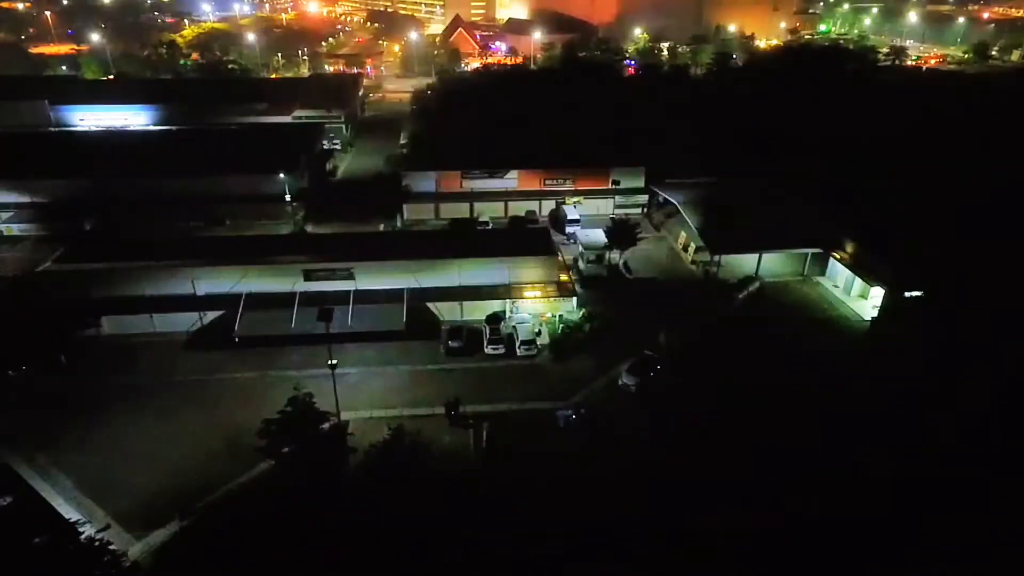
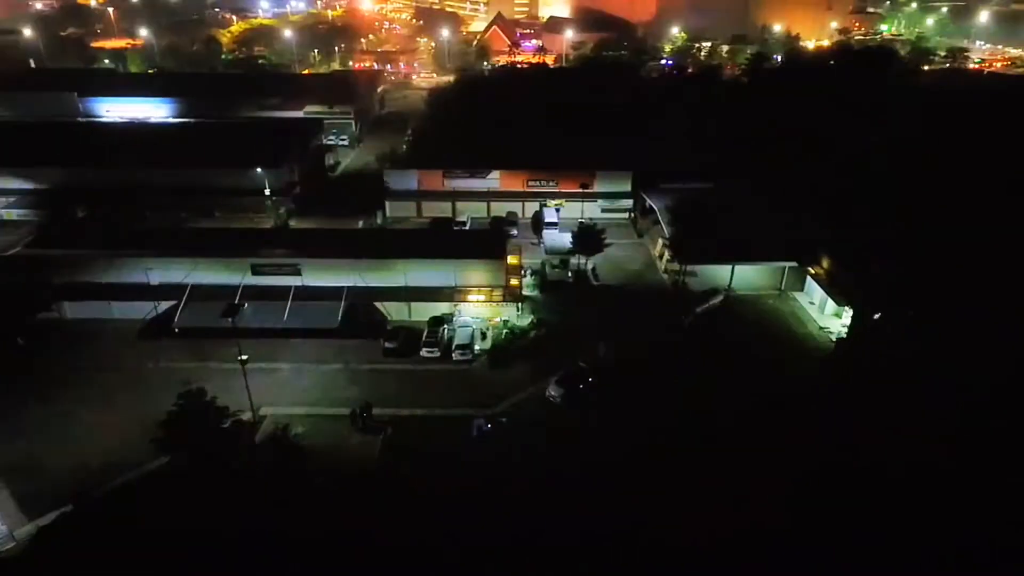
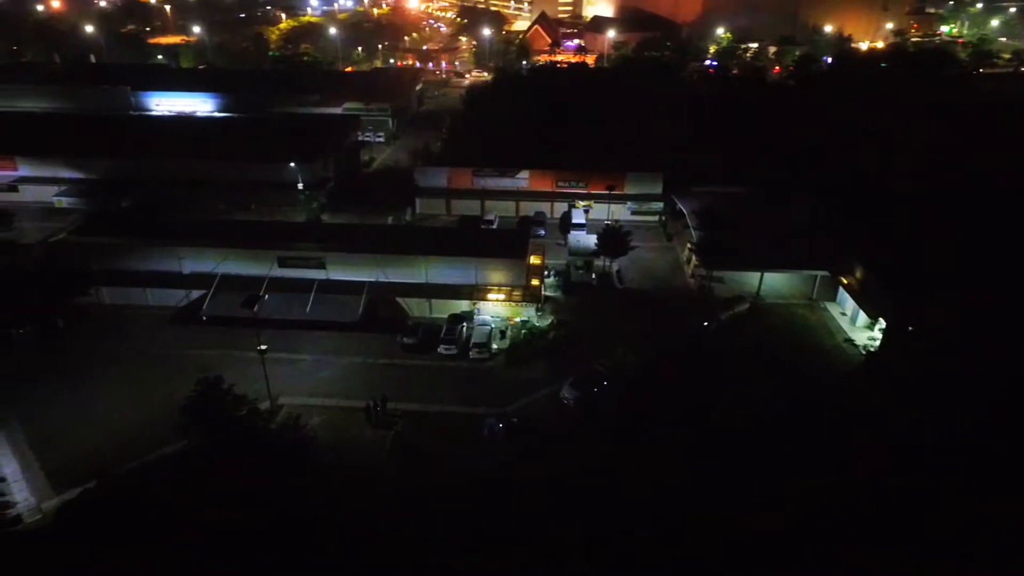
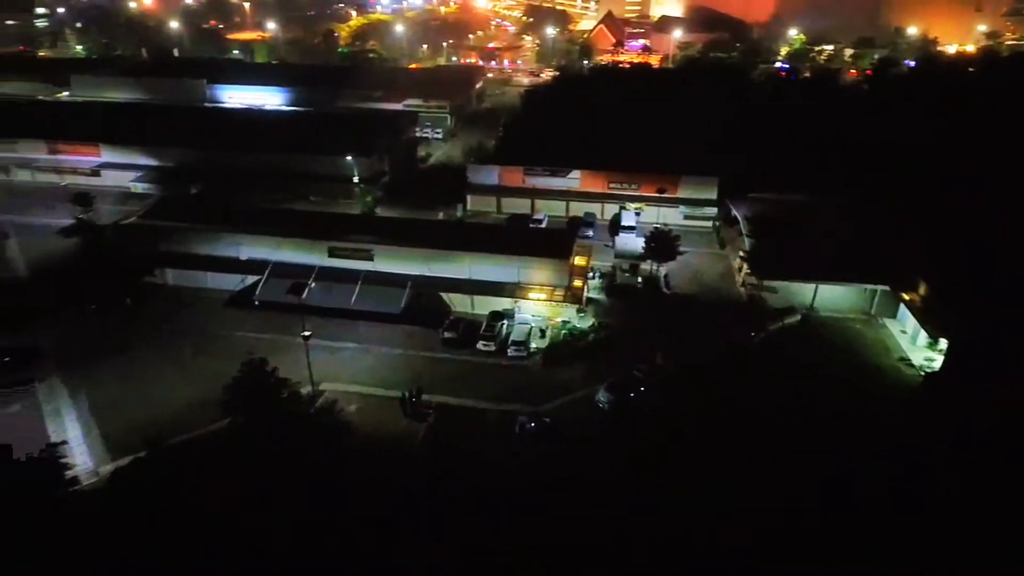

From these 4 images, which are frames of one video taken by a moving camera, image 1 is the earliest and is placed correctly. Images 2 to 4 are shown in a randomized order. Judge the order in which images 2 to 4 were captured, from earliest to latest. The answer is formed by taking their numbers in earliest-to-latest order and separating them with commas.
2, 3, 4
